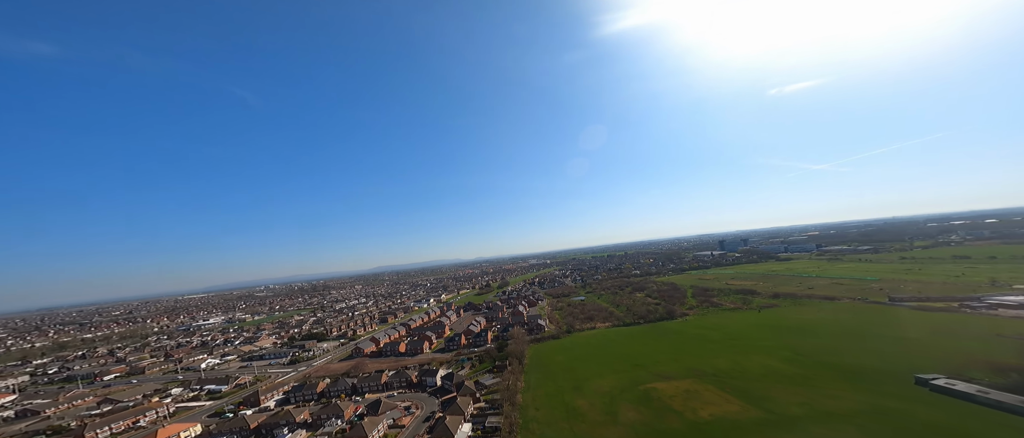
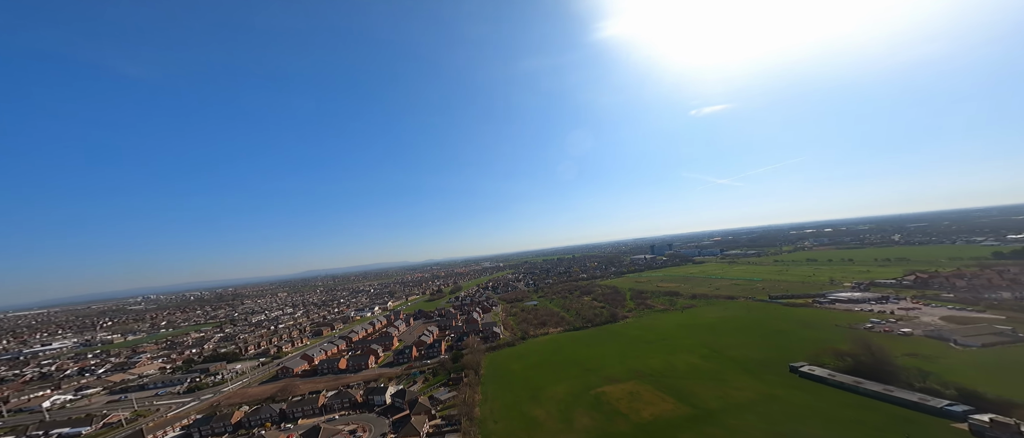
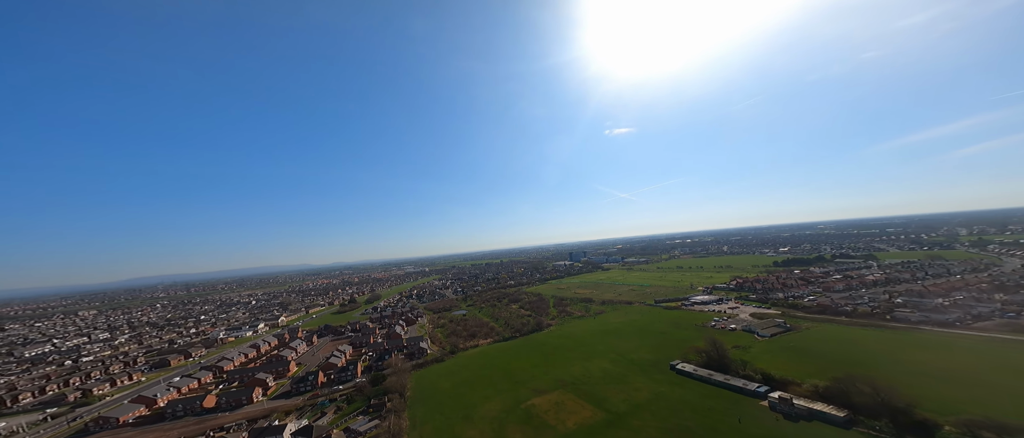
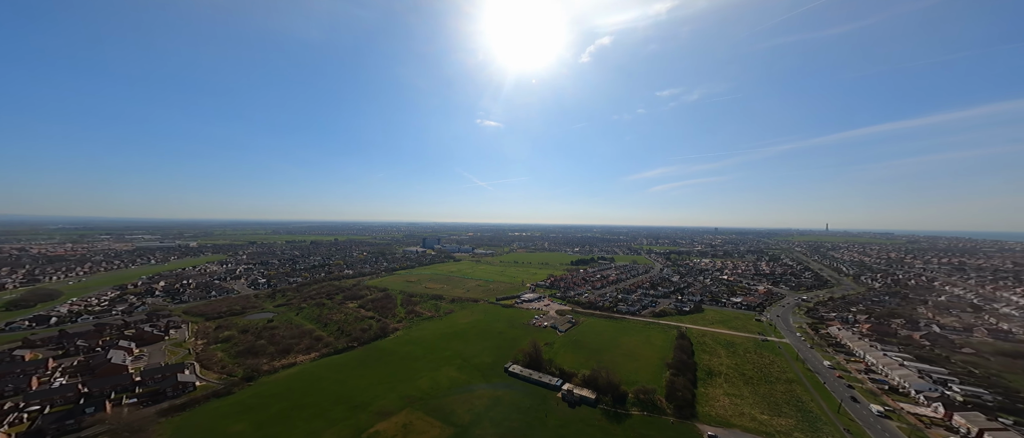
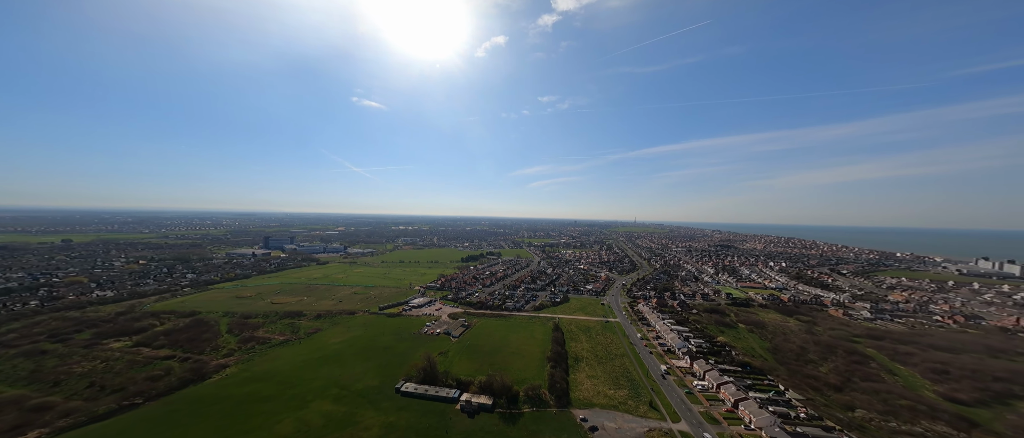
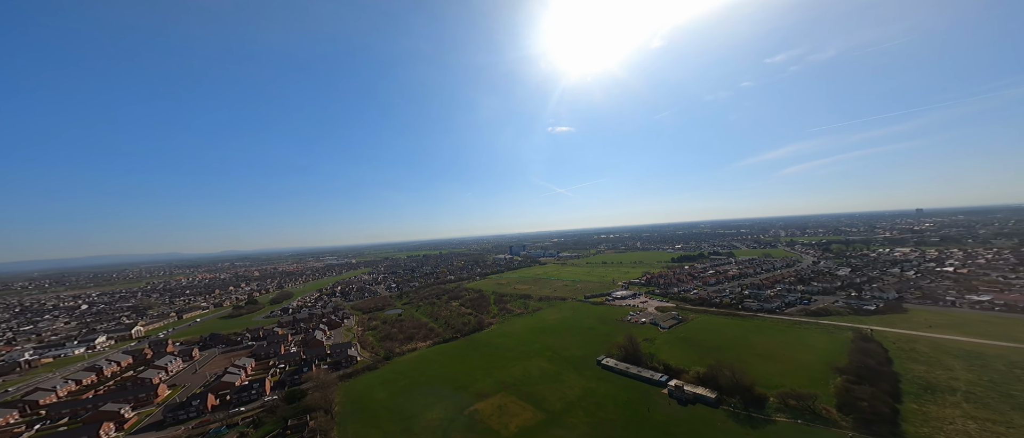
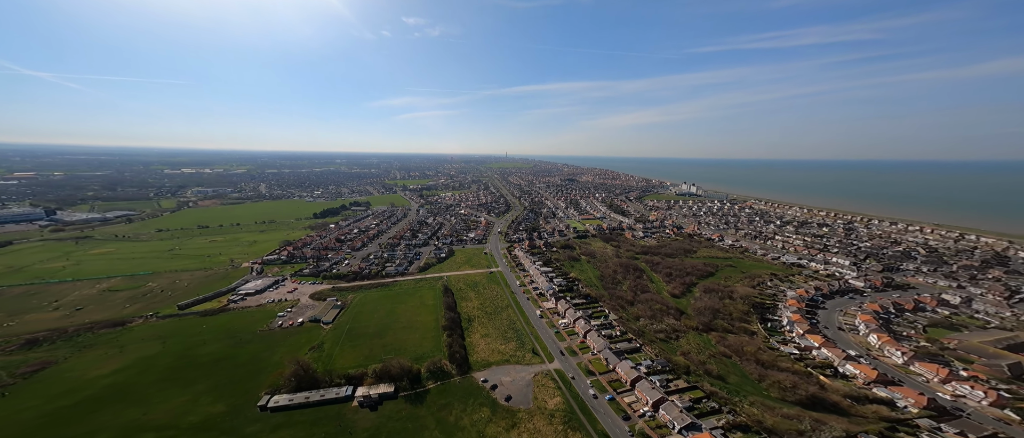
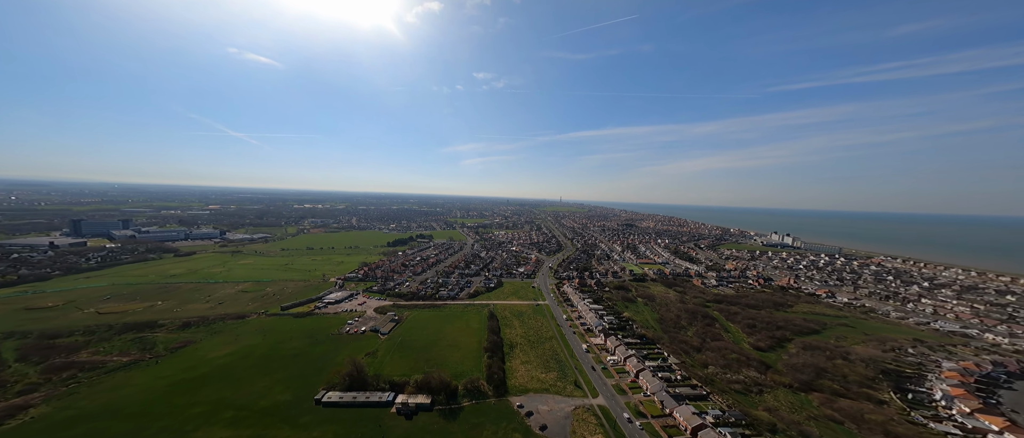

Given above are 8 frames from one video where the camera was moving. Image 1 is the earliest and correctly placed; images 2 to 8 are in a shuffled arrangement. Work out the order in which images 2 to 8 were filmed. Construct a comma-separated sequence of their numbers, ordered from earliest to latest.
2, 3, 6, 4, 5, 8, 7
